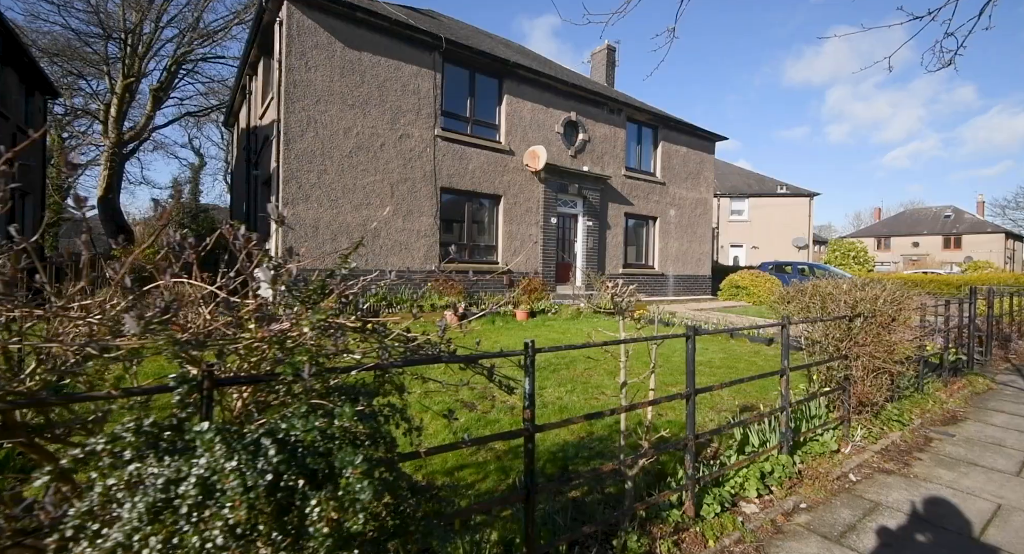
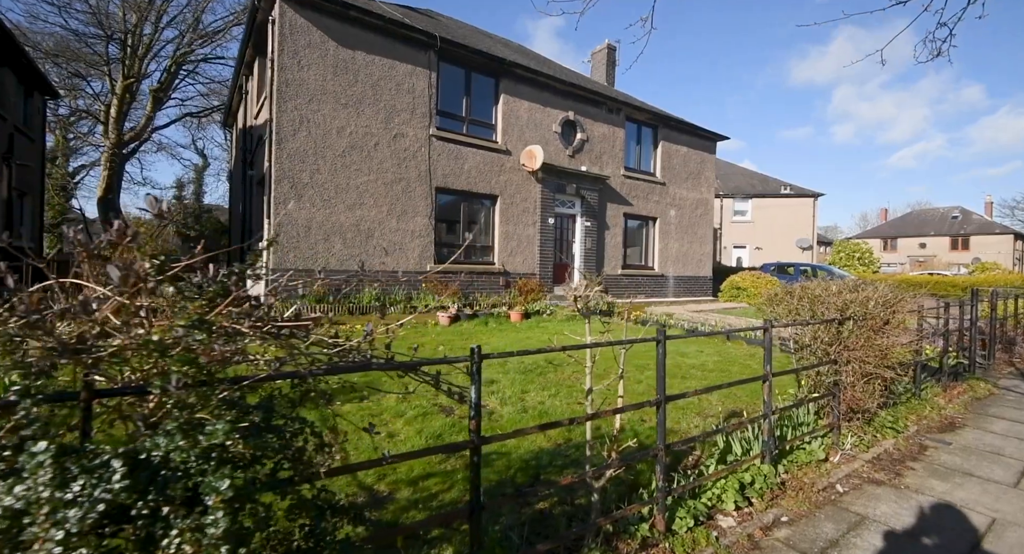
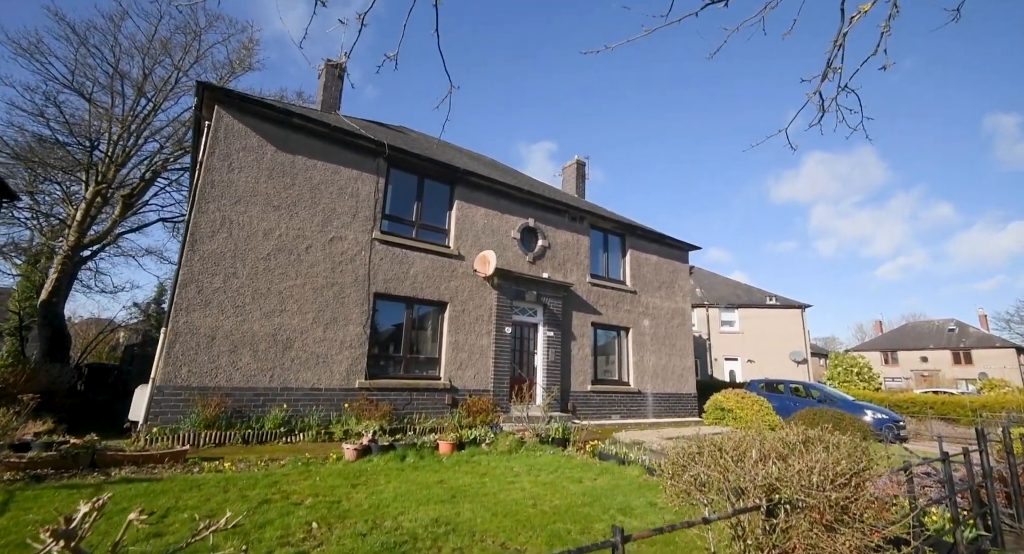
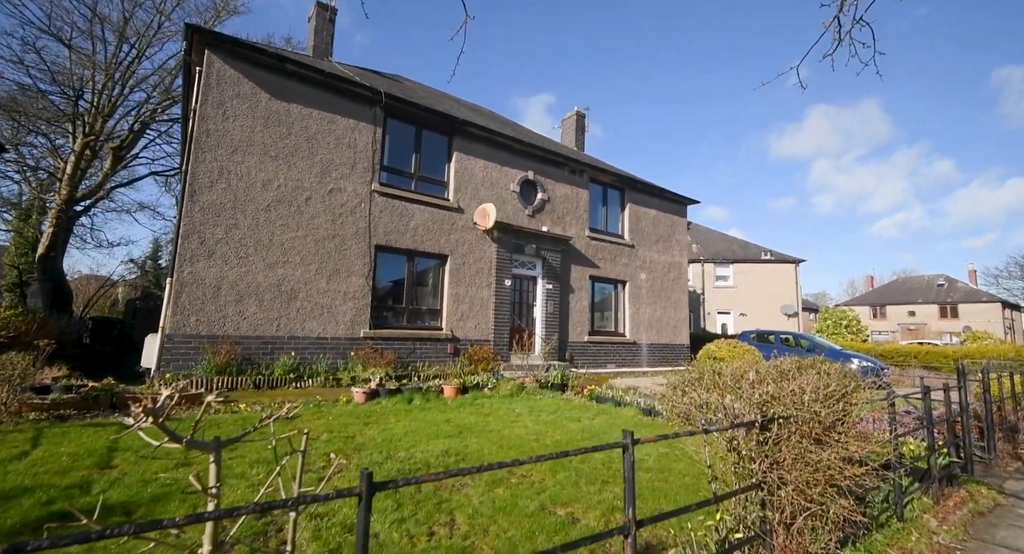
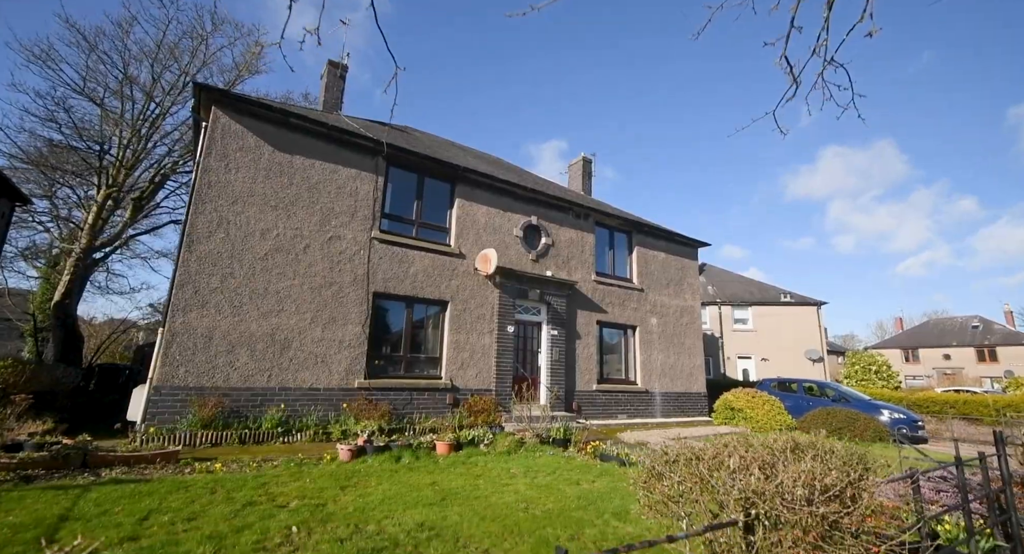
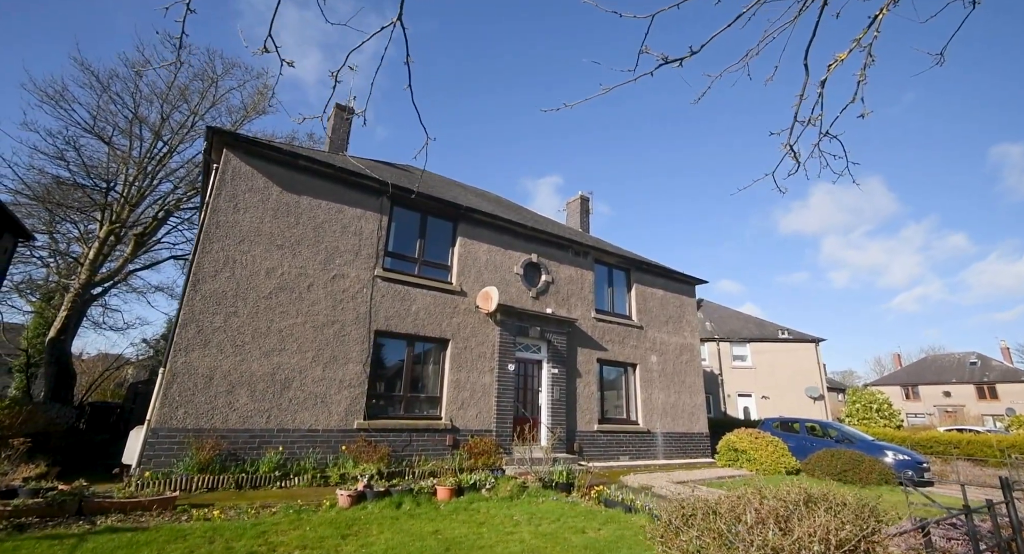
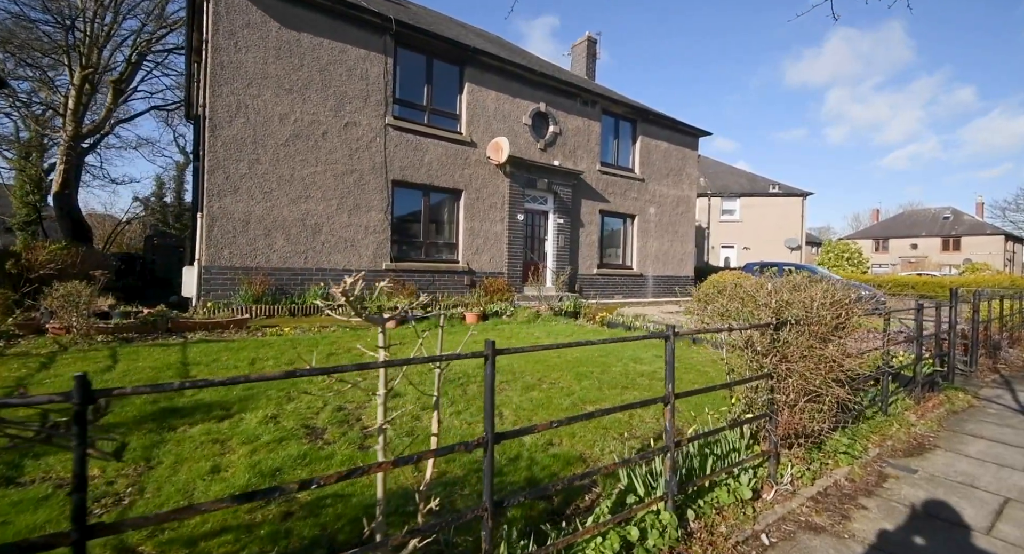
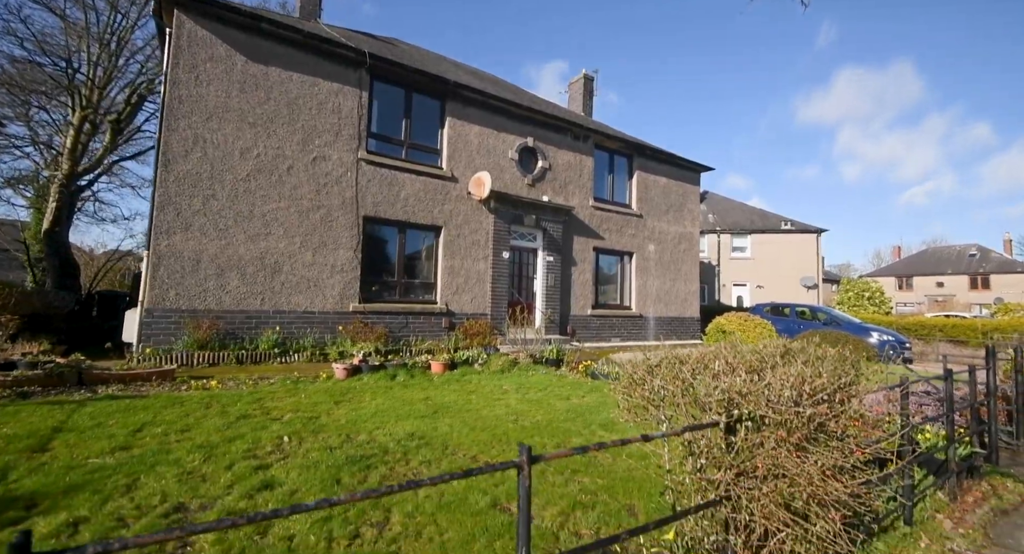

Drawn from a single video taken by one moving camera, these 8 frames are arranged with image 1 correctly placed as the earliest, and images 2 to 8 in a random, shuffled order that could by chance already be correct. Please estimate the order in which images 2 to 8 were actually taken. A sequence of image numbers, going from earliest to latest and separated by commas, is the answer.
2, 7, 4, 3, 6, 5, 8
